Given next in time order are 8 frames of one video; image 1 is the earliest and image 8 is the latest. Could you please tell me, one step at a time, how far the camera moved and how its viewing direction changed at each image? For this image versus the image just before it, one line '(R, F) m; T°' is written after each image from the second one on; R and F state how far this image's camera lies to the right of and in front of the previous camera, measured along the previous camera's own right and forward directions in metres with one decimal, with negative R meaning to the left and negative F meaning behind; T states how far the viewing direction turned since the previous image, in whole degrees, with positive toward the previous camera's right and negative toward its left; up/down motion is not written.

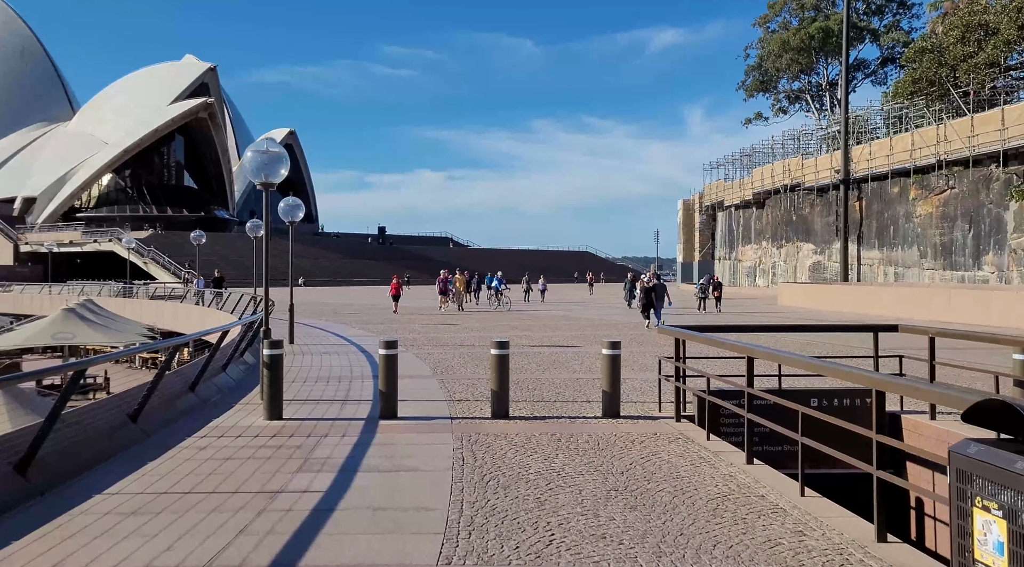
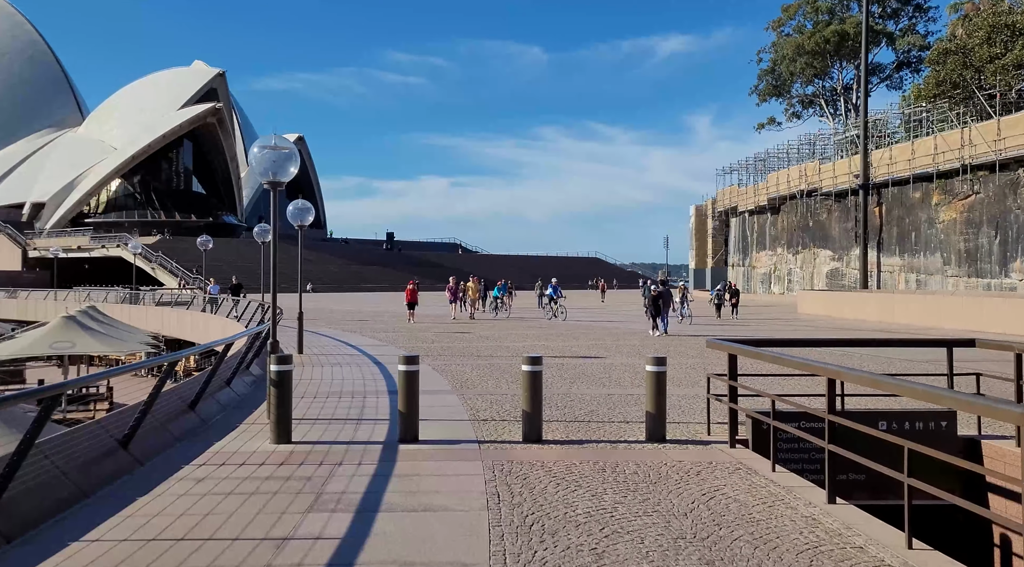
(-0.2, +0.8) m; 0°
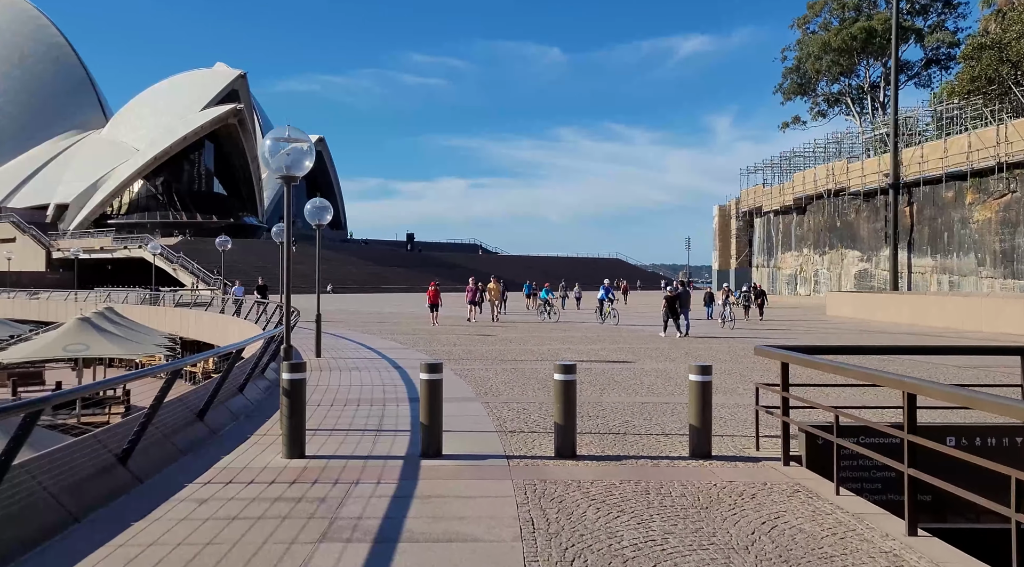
(-0.1, +0.6) m; -1°
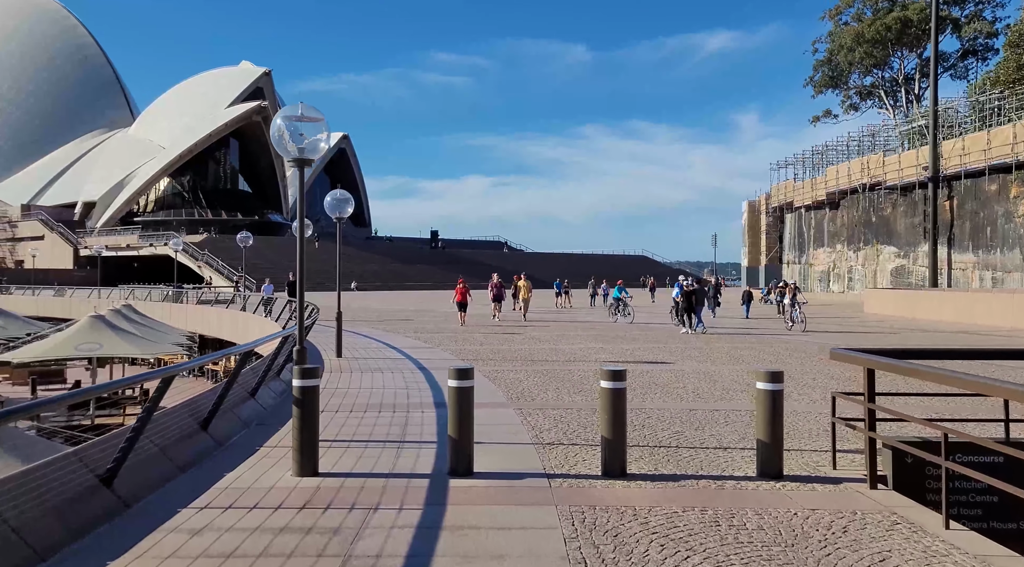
(-0.1, +0.8) m; -2°
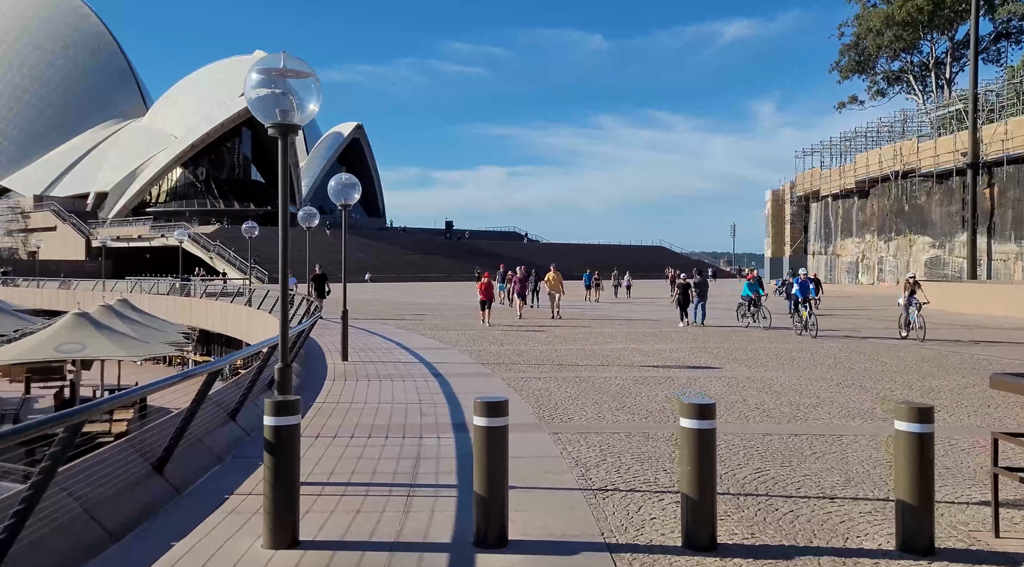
(-0.2, +1.5) m; -1°
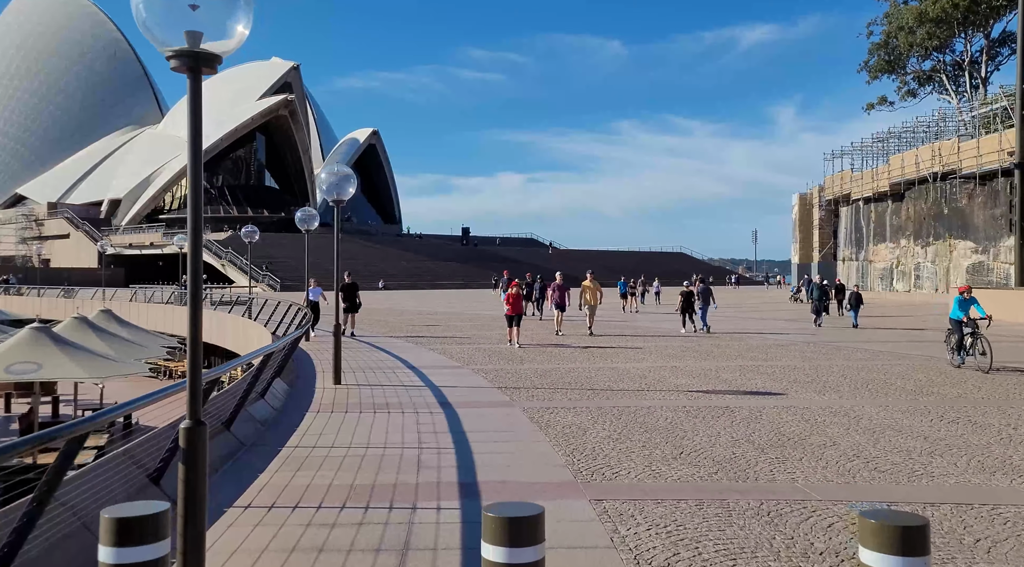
(-0.1, +1.9) m; -1°
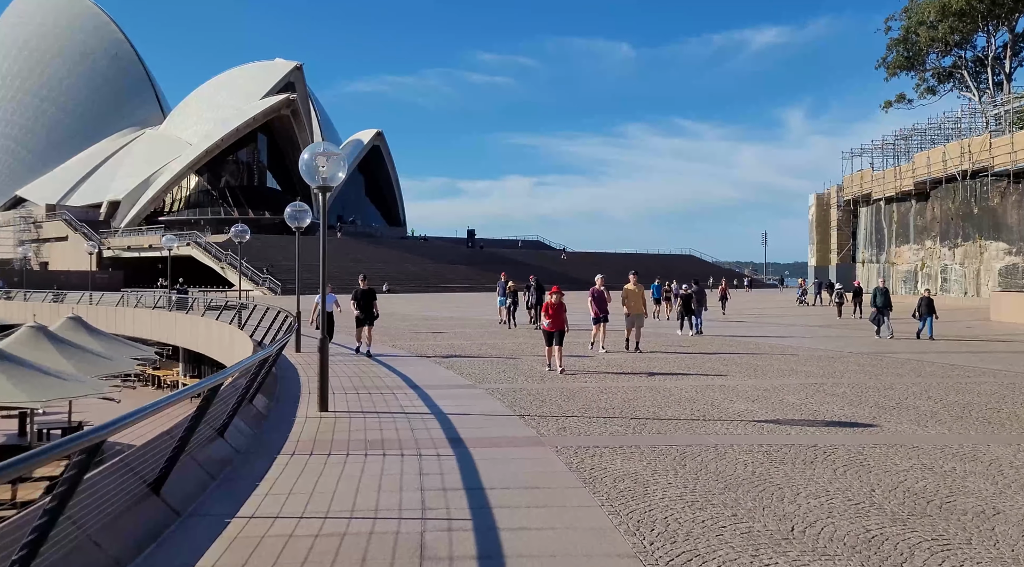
(-0.2, +1.9) m; 0°
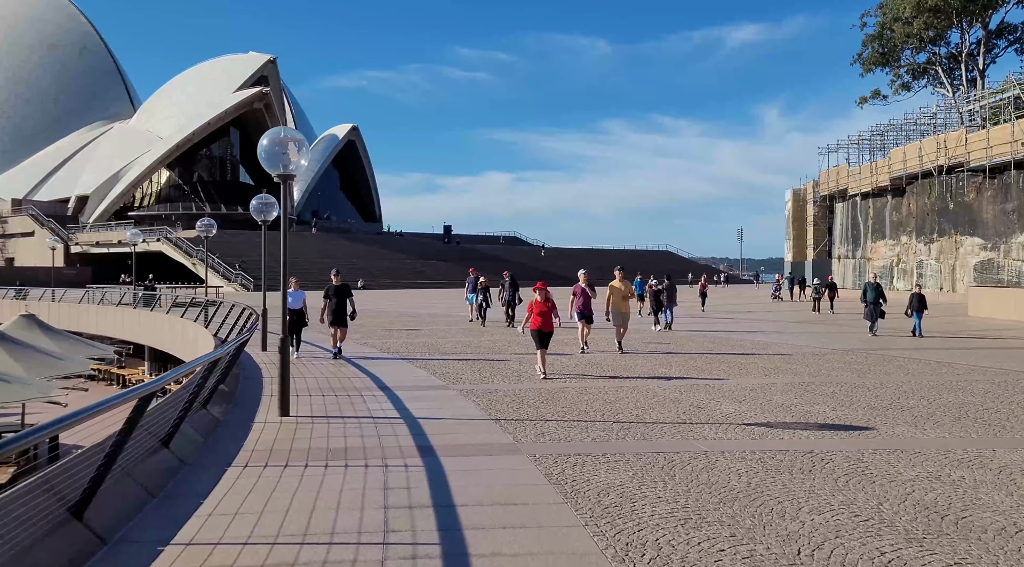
(0.0, +0.5) m; +2°
